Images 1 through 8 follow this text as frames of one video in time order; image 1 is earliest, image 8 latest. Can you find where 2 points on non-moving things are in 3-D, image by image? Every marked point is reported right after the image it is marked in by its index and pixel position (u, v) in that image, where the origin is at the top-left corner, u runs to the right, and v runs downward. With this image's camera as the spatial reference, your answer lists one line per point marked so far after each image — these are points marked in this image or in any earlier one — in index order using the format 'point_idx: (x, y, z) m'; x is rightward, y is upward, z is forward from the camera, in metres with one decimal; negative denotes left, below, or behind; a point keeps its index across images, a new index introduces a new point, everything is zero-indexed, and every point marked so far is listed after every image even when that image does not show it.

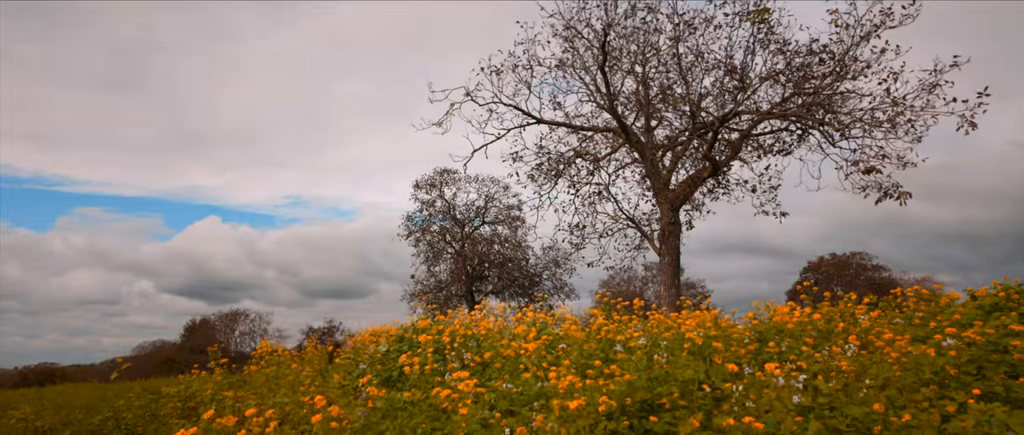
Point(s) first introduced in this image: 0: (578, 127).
0: (+1.2, +1.8, +12.9) m
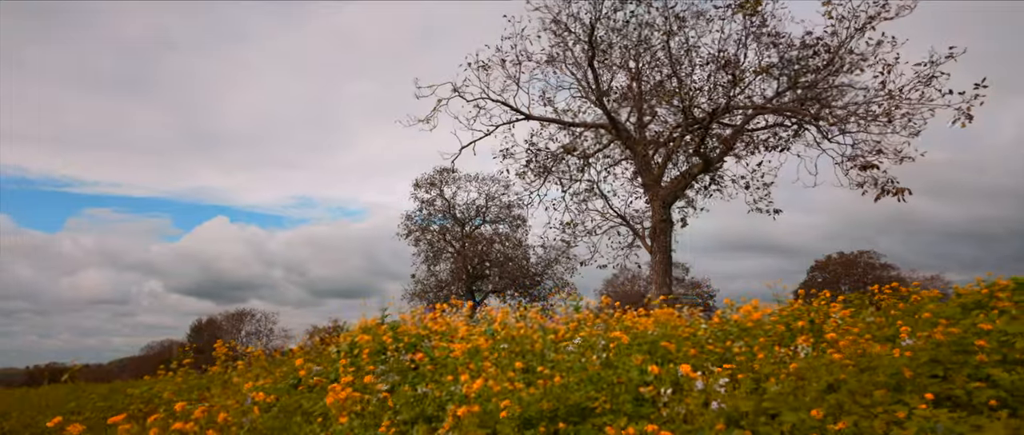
0: (+1.0, +1.8, +12.7) m
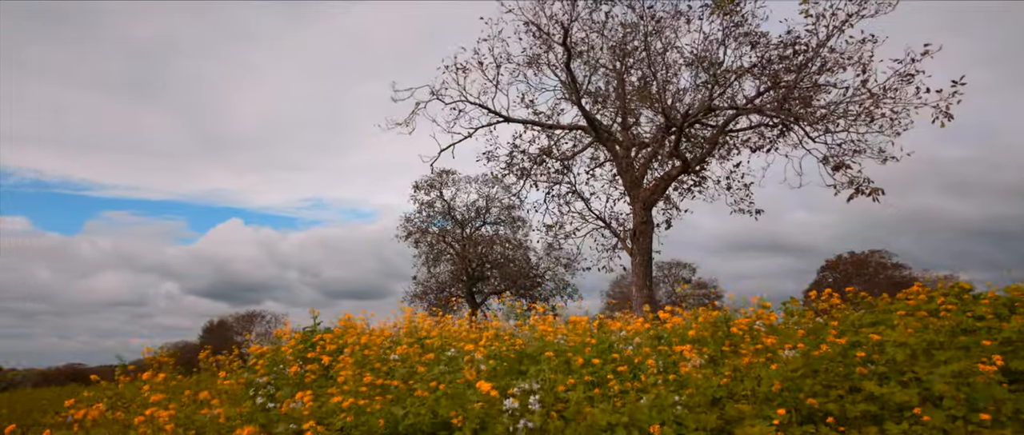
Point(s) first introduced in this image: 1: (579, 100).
0: (+0.7, +1.8, +12.7) m
1: (+1.2, +2.1, +11.6) m
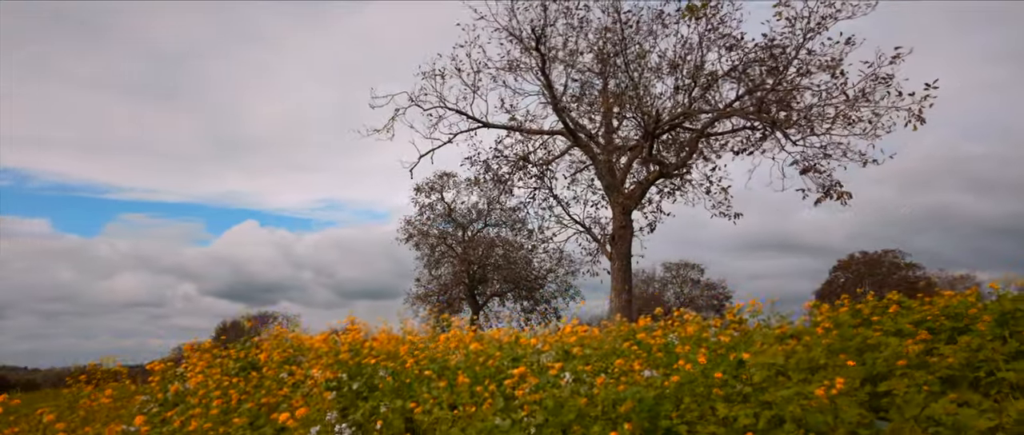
0: (+0.3, +1.7, +12.7) m
1: (+0.8, +2.0, +11.6) m
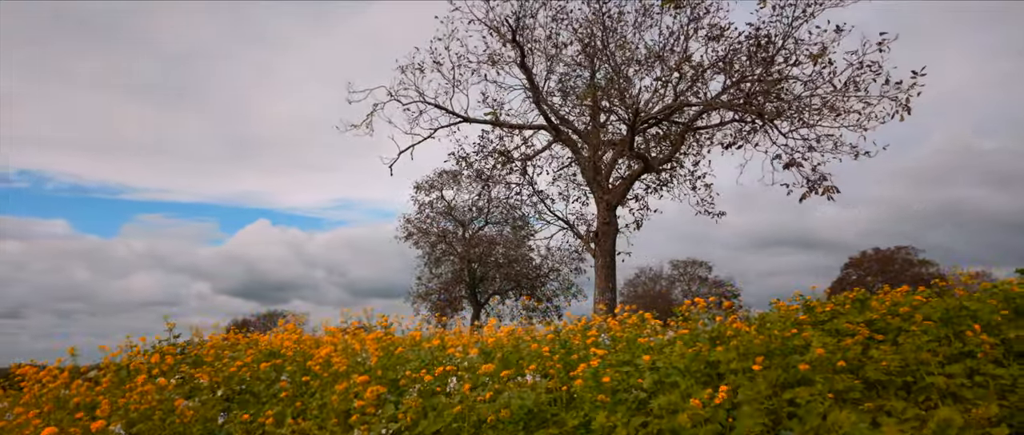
0: (0.0, +1.7, +12.4) m
1: (+0.5, +2.1, +11.4) m
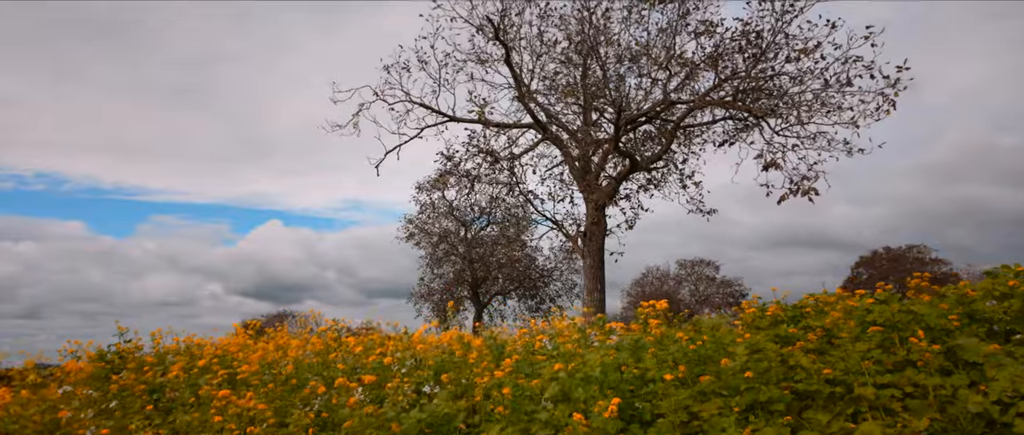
0: (-0.2, +1.7, +12.3) m
1: (+0.2, +2.1, +11.2) m
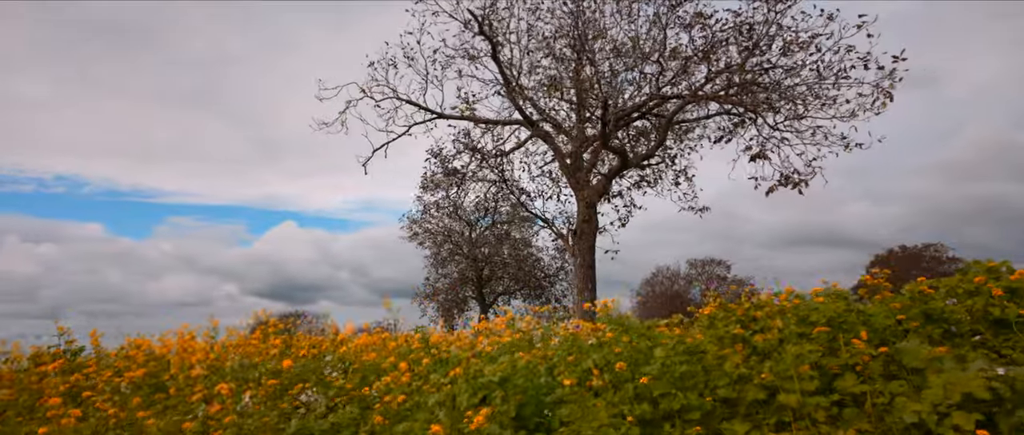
0: (-0.4, +1.8, +12.1) m
1: (0.0, +2.1, +11.0) m
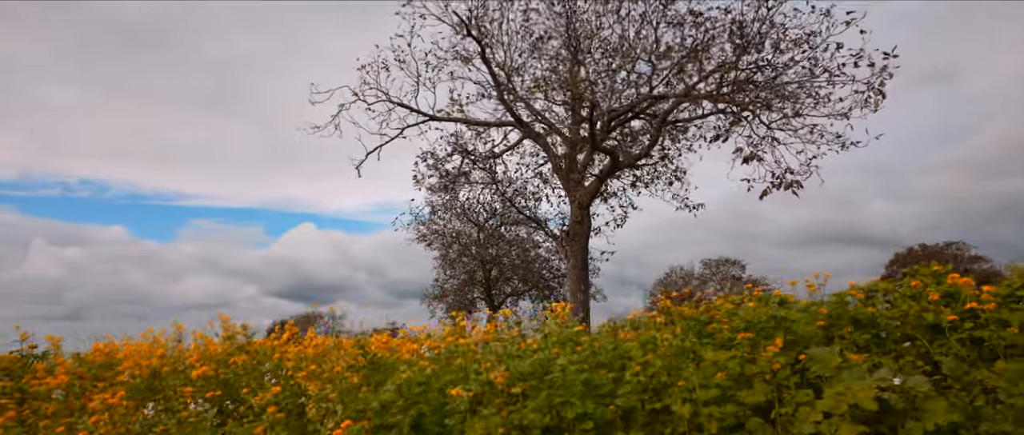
0: (-0.5, +1.7, +12.1) m
1: (-0.1, +2.1, +11.0) m
